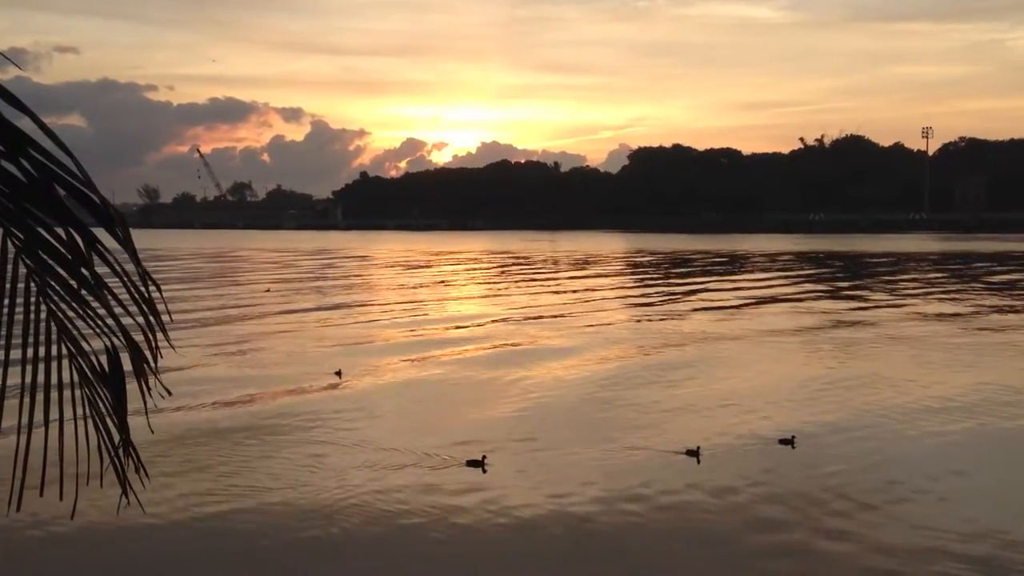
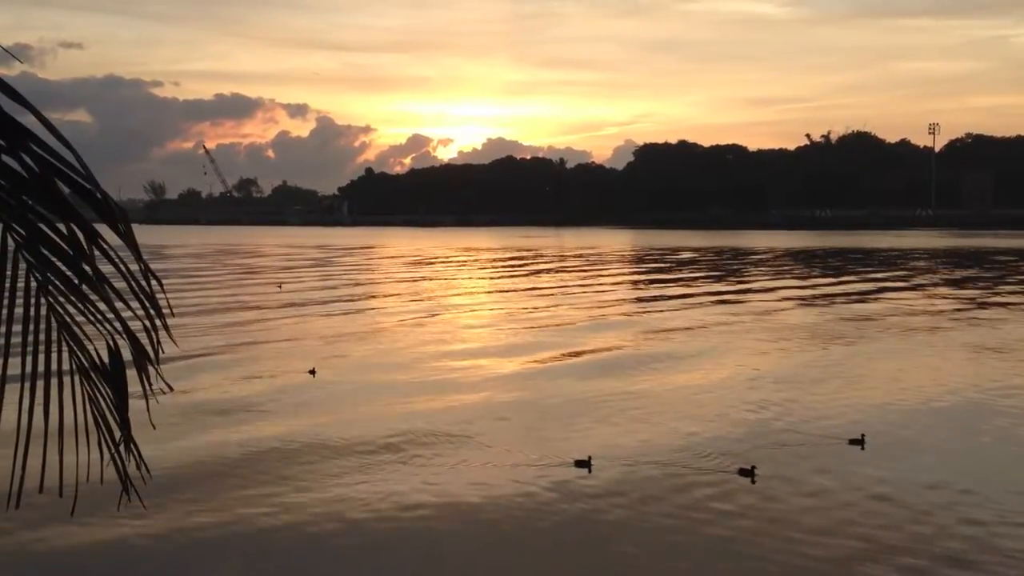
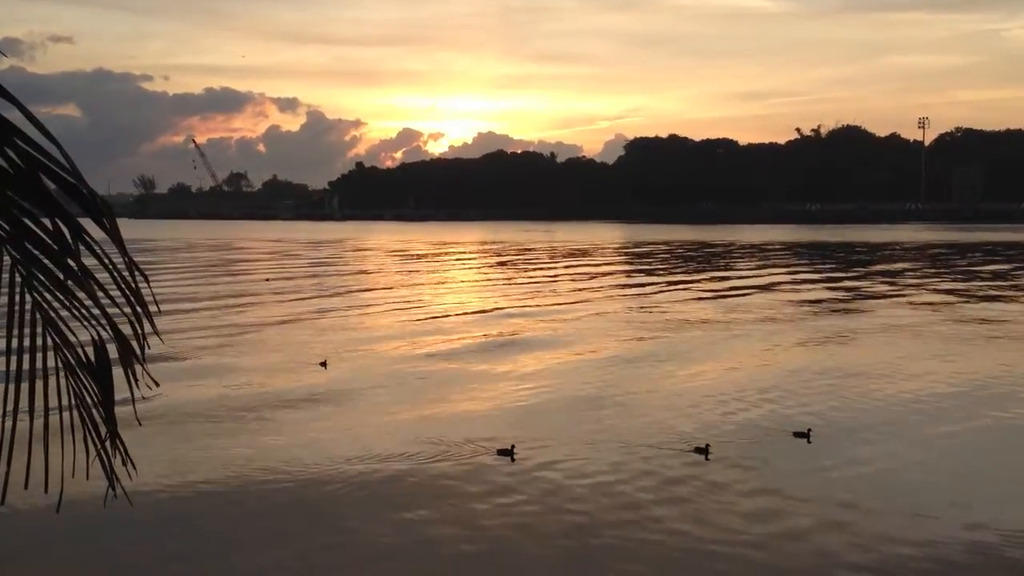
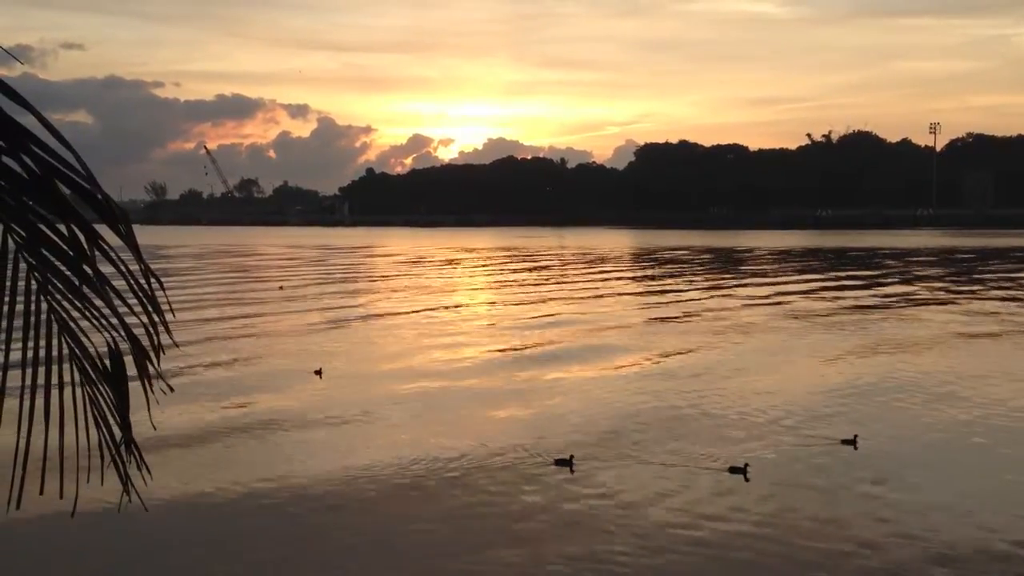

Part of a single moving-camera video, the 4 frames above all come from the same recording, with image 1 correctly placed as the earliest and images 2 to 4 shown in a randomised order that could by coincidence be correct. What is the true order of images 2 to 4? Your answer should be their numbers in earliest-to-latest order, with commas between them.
3, 4, 2
